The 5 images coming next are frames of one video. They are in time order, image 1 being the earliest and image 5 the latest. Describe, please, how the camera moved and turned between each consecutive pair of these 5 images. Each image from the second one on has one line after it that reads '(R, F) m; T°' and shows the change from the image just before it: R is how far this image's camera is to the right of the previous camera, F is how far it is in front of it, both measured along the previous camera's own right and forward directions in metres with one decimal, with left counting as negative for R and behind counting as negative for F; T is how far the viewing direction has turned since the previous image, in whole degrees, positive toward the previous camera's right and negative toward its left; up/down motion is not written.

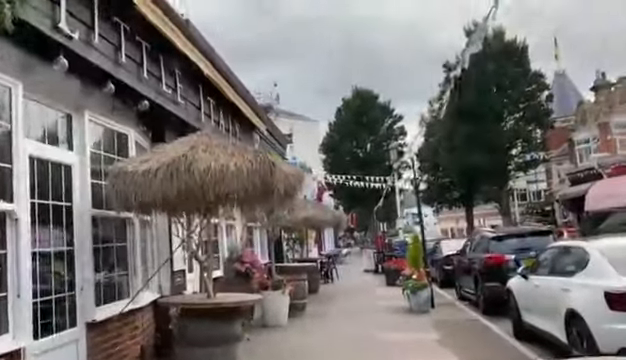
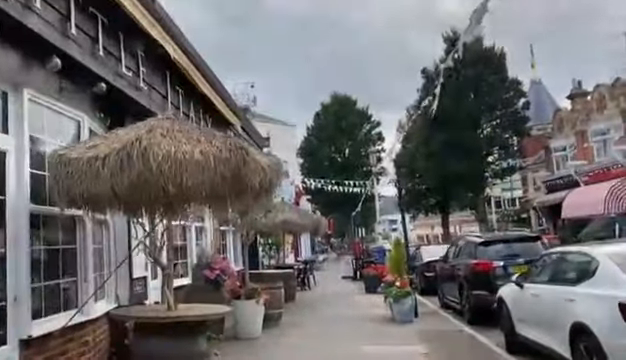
(0.0, +1.0) m; +3°
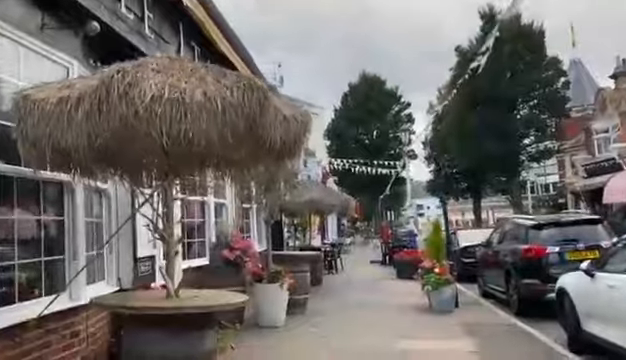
(-0.1, +1.4) m; -3°
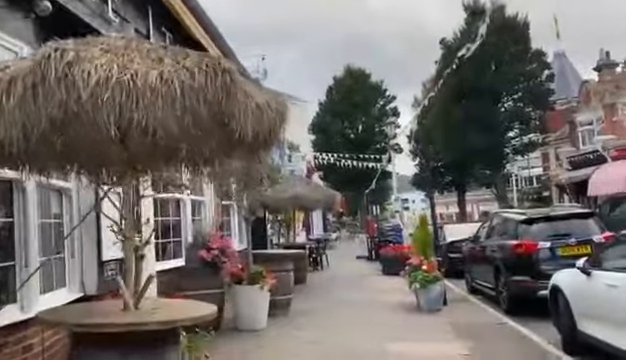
(+0.1, +0.6) m; +2°
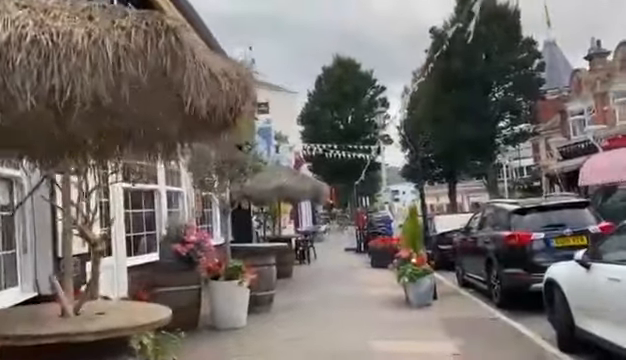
(+0.2, +0.6) m; +1°
